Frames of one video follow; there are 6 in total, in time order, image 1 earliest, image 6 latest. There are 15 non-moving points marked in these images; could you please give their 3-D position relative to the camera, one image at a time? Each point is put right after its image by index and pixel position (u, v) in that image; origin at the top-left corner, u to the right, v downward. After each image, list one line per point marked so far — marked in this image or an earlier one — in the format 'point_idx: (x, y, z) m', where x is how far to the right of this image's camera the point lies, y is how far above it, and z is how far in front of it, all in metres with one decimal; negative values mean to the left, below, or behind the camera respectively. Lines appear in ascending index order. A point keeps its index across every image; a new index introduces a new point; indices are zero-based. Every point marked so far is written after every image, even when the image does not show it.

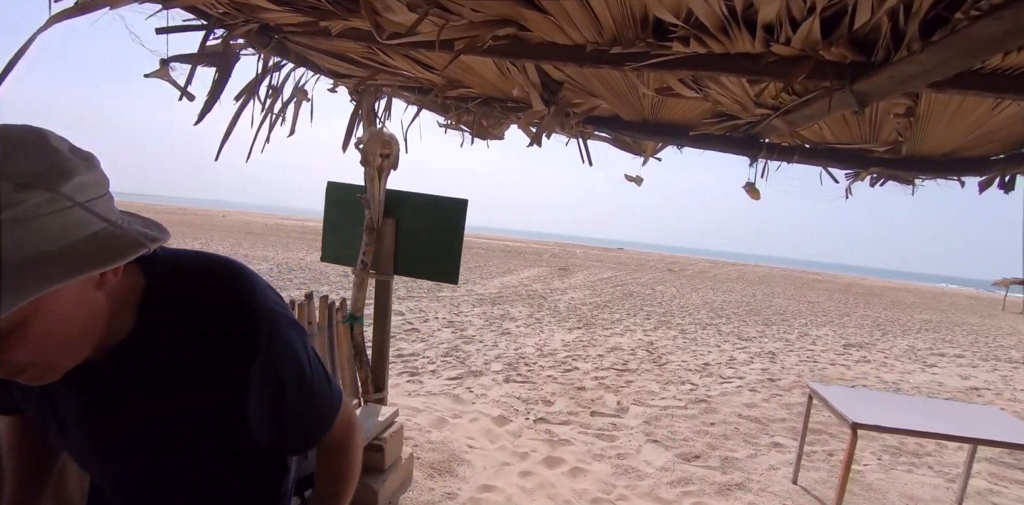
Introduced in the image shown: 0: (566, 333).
0: (+0.8, -1.3, +7.5) m
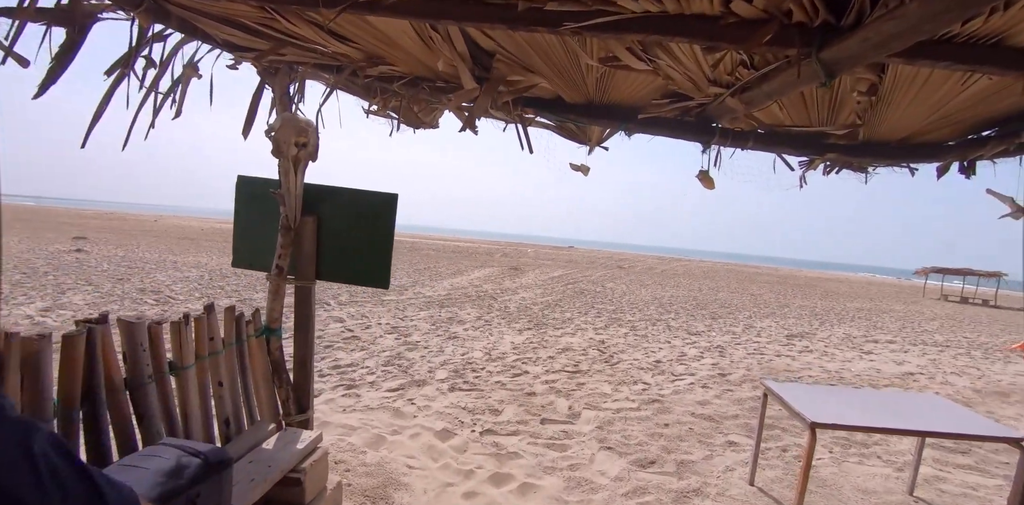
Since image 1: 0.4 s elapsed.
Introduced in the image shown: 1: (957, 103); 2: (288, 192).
0: (+0.1, -1.3, +7.3) m
1: (+1.8, +0.6, +1.8) m
2: (-1.4, +0.4, +2.9) m
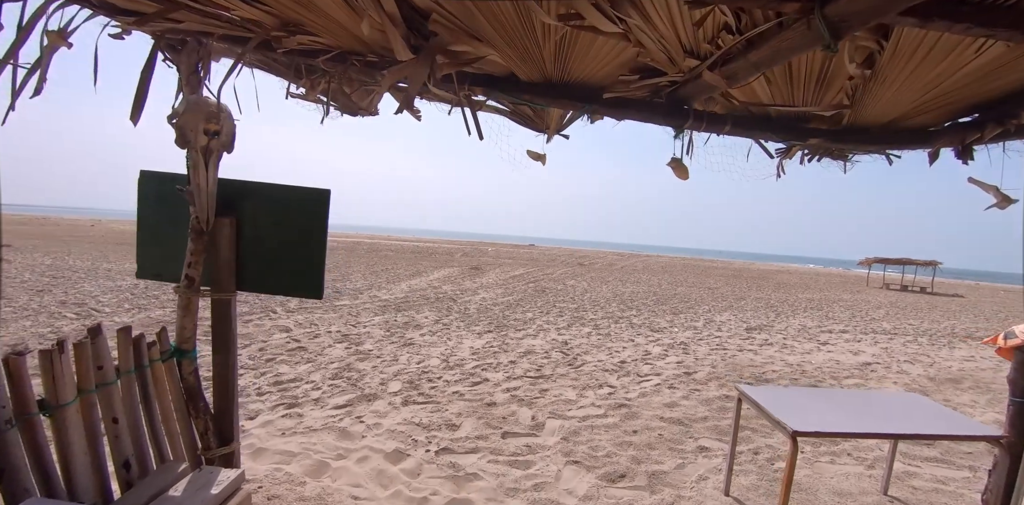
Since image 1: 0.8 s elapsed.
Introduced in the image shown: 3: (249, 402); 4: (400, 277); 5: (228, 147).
0: (-0.5, -1.3, +6.9) m
1: (+1.6, +0.6, +1.6) m
2: (-1.6, +0.3, +2.4) m
3: (-2.5, -1.5, +4.5) m
4: (-4.5, -1.0, +18.4) m
5: (-1.5, +0.6, +2.5) m
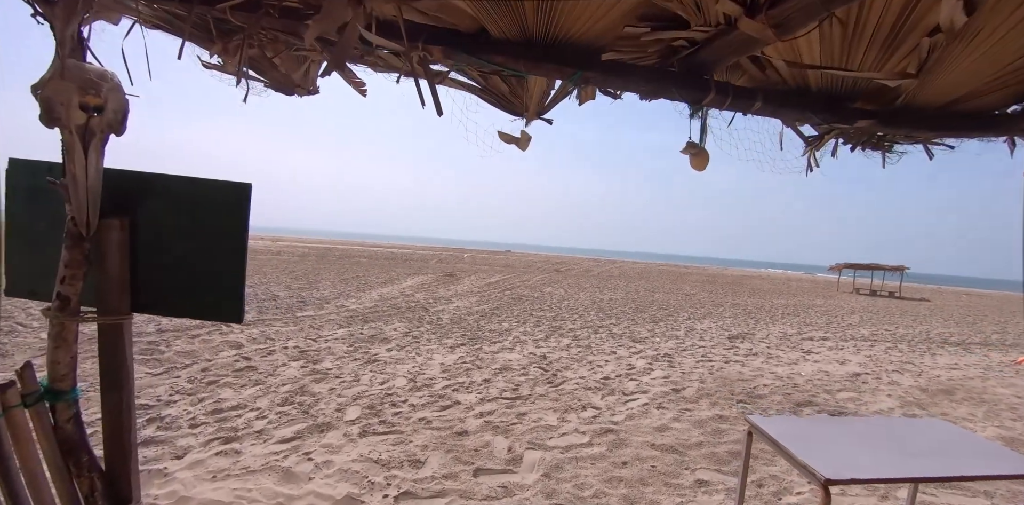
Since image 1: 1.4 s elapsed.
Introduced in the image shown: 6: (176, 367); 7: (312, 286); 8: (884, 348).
0: (-0.9, -1.4, +6.4) m
1: (+1.5, +0.6, +1.2) m
2: (-1.8, +0.3, +1.9) m
3: (-2.8, -1.5, +3.8) m
4: (-5.4, -1.2, +17.7) m
5: (-1.7, +0.5, +1.9) m
6: (-4.1, -1.4, +5.6) m
7: (-7.4, -1.2, +16.9) m
8: (+7.3, -1.9, +9.1) m
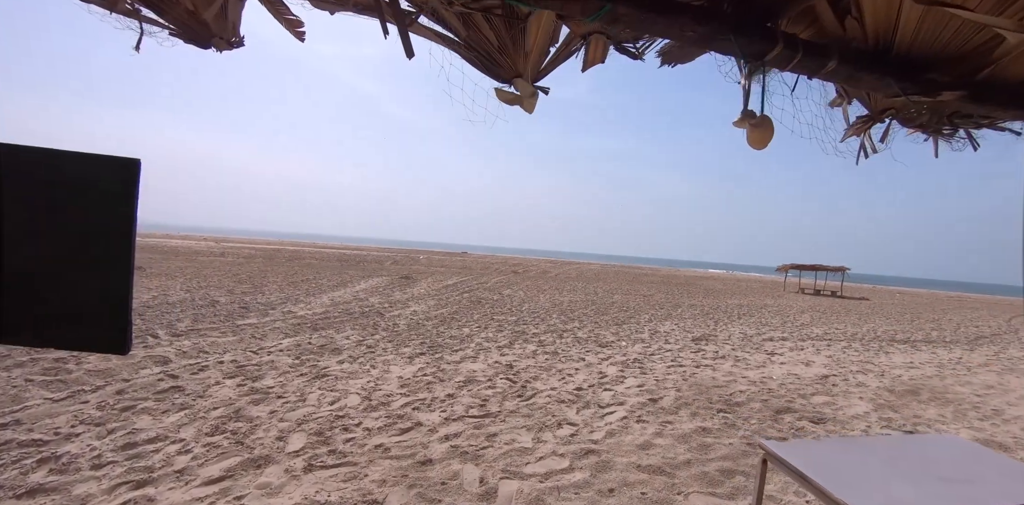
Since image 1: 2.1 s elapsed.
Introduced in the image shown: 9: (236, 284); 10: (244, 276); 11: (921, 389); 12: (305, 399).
0: (-1.3, -1.4, +5.8) m
1: (+1.5, +0.6, +0.9) m
2: (-1.8, +0.3, +1.3) m
3: (-3.0, -1.5, +3.1) m
4: (-6.9, -1.3, +16.7) m
5: (-1.7, +0.5, +1.3) m
6: (-4.4, -1.4, +4.7) m
7: (-8.8, -1.3, +15.8) m
8: (+6.6, -1.9, +9.3) m
9: (-10.4, -1.2, +17.3) m
10: (-11.3, -1.0, +19.4) m
11: (+5.5, -1.8, +6.2) m
12: (-2.0, -1.4, +4.5) m
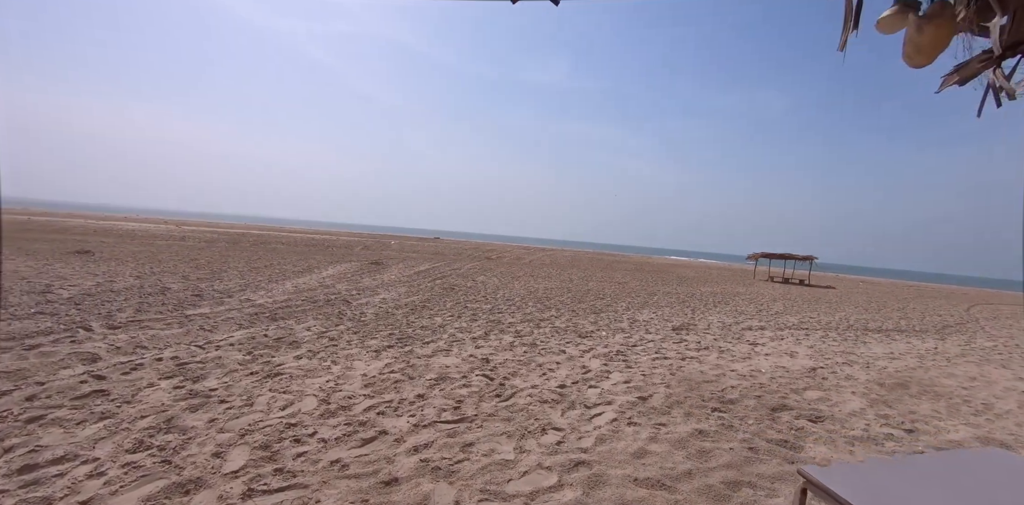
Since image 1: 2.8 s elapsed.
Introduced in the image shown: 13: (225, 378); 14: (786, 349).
0: (-1.6, -1.2, +5.3) m
1: (+1.5, +0.6, +0.5) m
2: (-1.8, +0.3, +0.6) m
3: (-3.1, -1.4, +2.5) m
4: (-7.8, -0.8, +15.8) m
5: (-1.7, +0.6, +0.7) m
6: (-4.6, -1.2, +4.0) m
7: (-9.6, -0.8, +14.8) m
8: (+6.1, -1.7, +9.2) m
9: (-11.3, -0.6, +16.2) m
10: (-12.3, -0.3, +18.3) m
11: (+5.2, -1.7, +6.0) m
12: (-2.2, -1.3, +3.9) m
13: (-2.8, -1.2, +4.5) m
14: (+4.7, -1.6, +7.9) m
